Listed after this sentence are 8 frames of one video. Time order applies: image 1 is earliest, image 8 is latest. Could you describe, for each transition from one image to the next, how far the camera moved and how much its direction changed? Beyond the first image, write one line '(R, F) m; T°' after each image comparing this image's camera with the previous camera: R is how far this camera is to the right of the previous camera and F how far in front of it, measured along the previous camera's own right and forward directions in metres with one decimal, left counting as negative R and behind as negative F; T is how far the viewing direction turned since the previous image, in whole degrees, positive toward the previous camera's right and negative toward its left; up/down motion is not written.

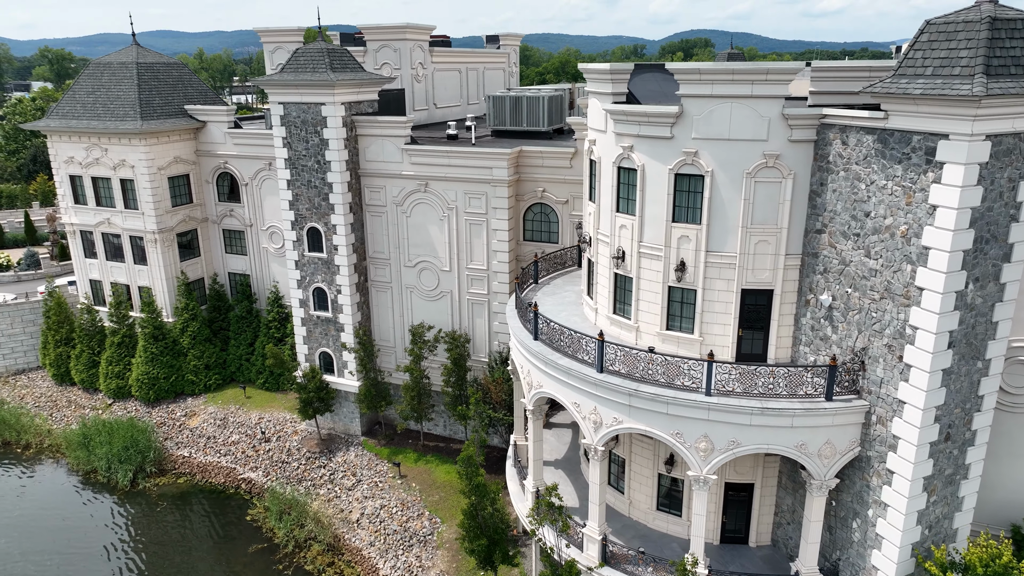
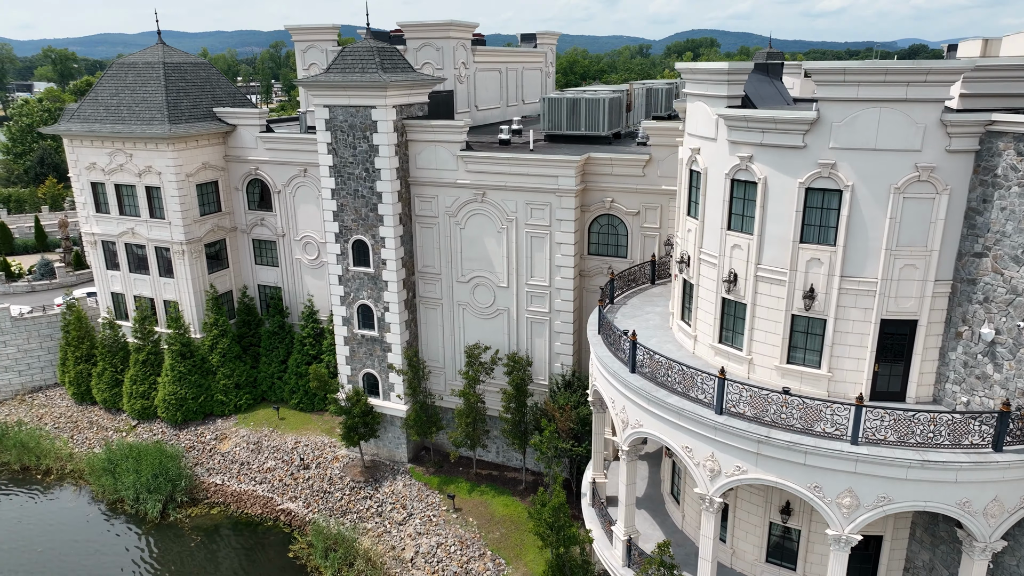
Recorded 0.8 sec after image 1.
(-2.1, +1.9) m; 0°
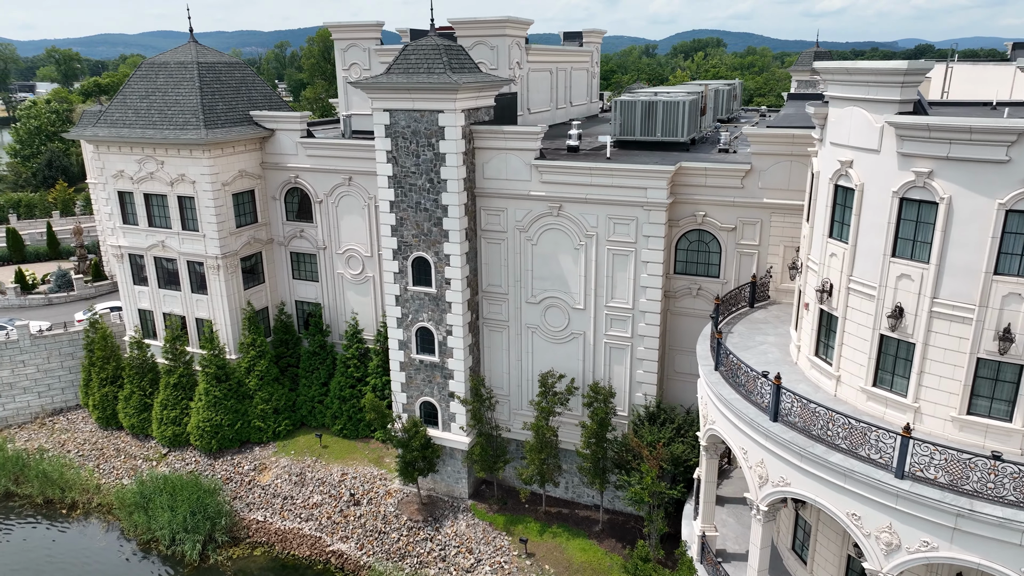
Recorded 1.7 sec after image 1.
(-2.4, +2.1) m; 0°
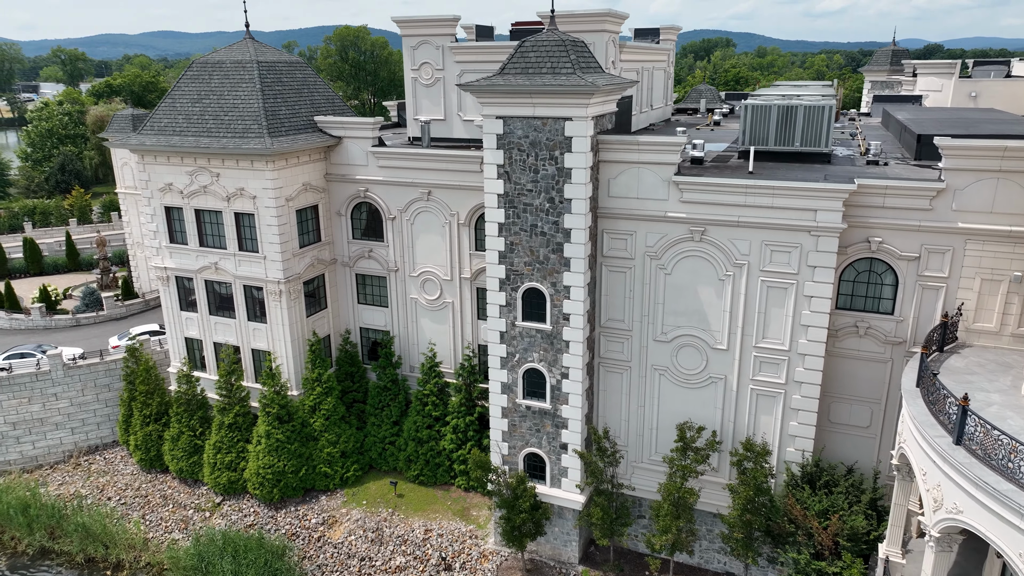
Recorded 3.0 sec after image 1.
(-3.5, +3.1) m; 0°
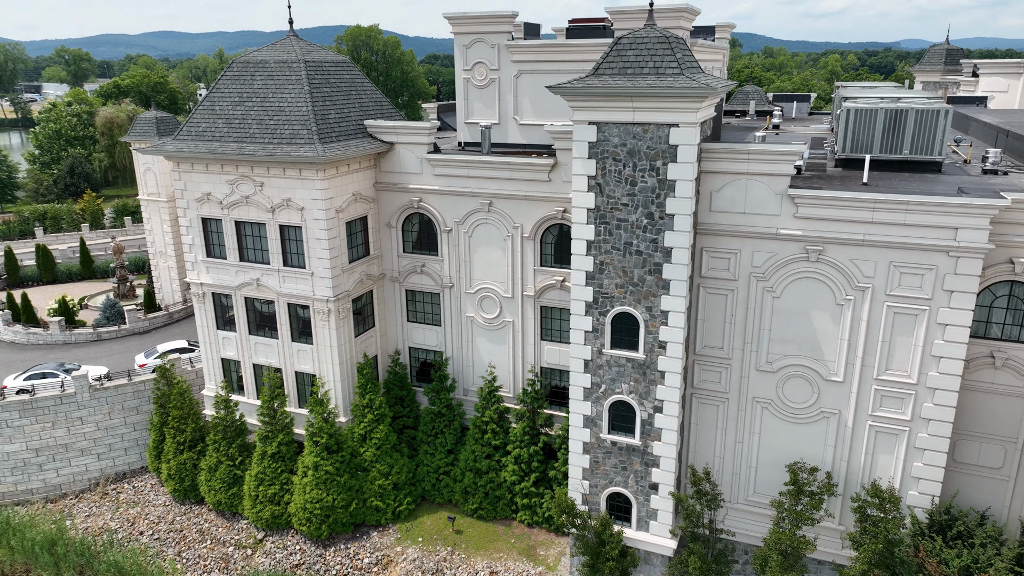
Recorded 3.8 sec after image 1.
(-2.2, +1.9) m; 0°
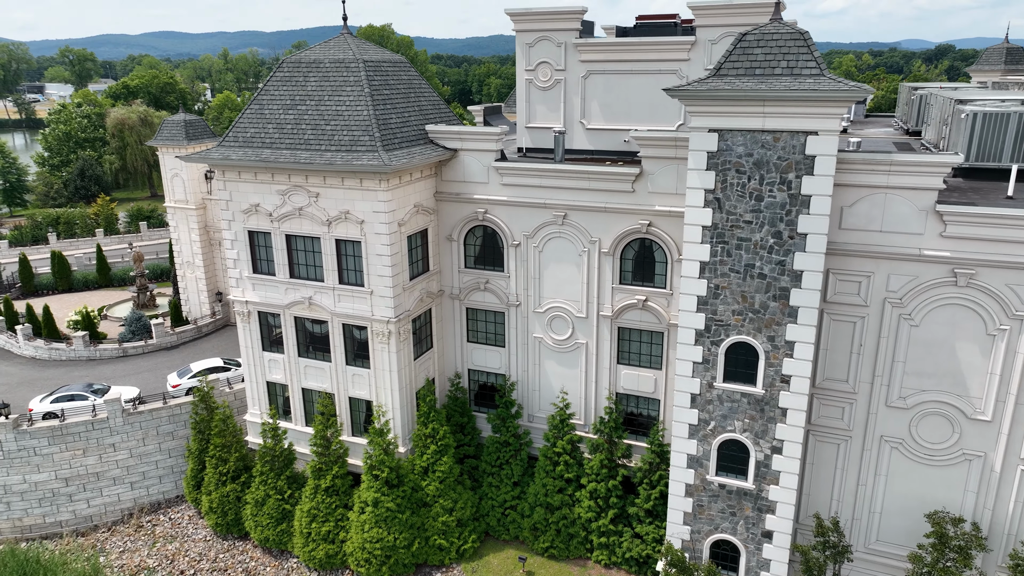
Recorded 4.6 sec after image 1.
(-2.3, +1.8) m; 0°
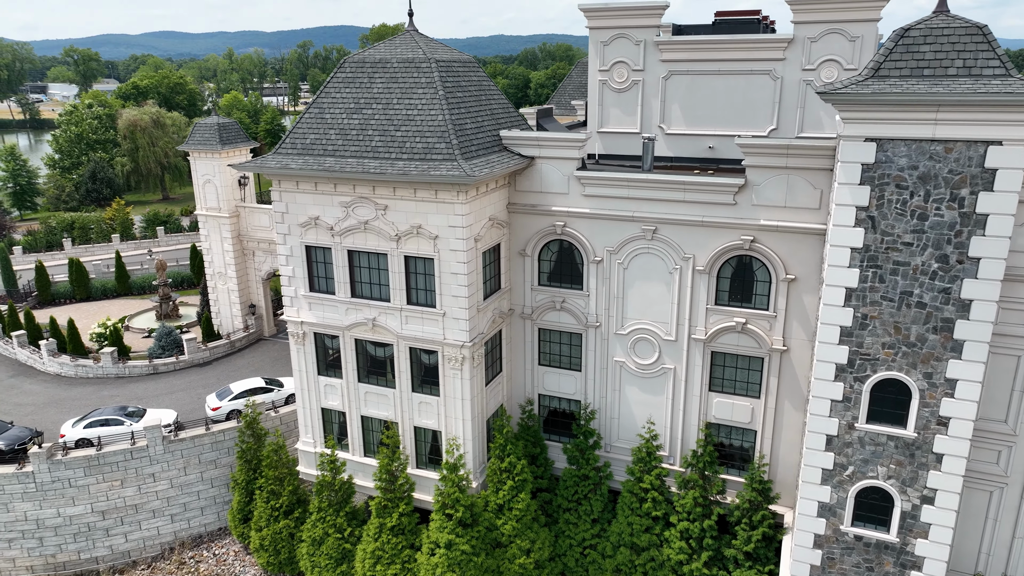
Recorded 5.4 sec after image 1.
(-2.3, +1.7) m; 0°
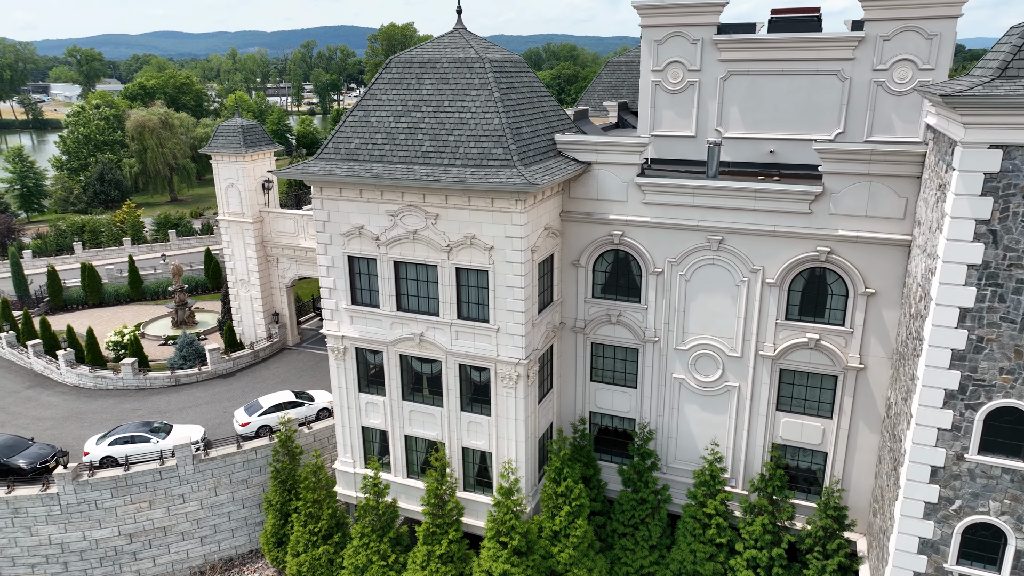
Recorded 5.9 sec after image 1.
(-1.5, +1.1) m; 0°
